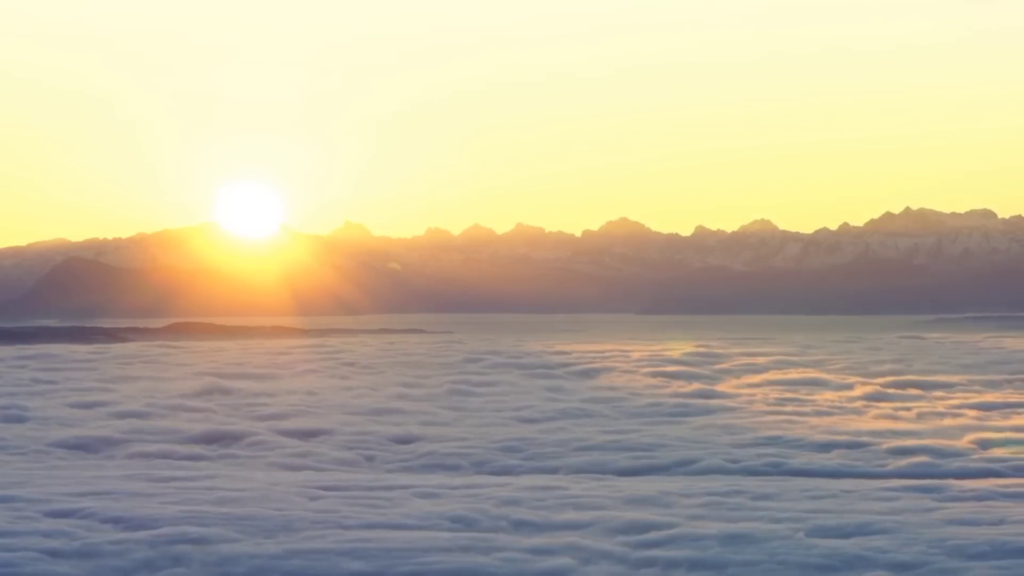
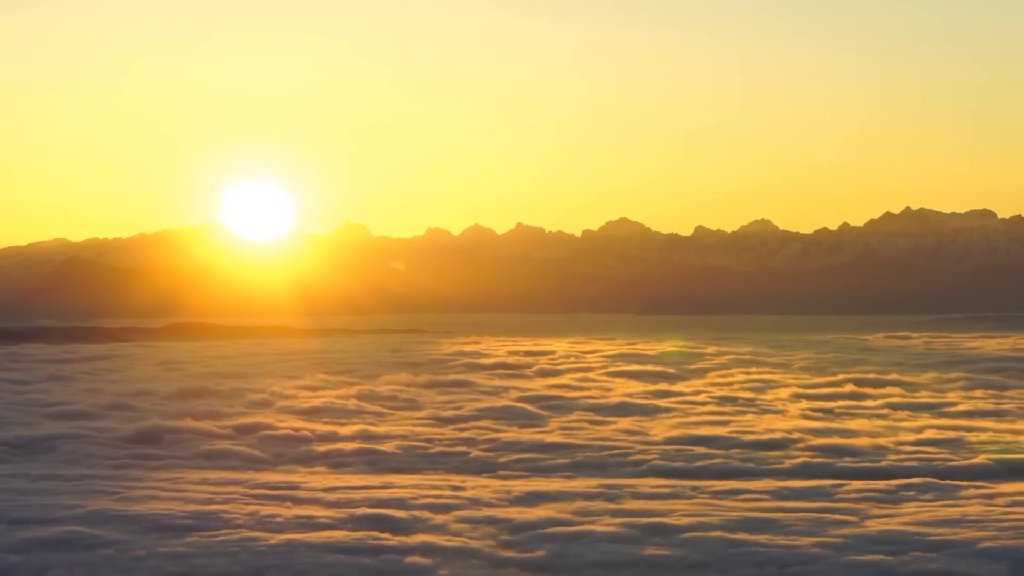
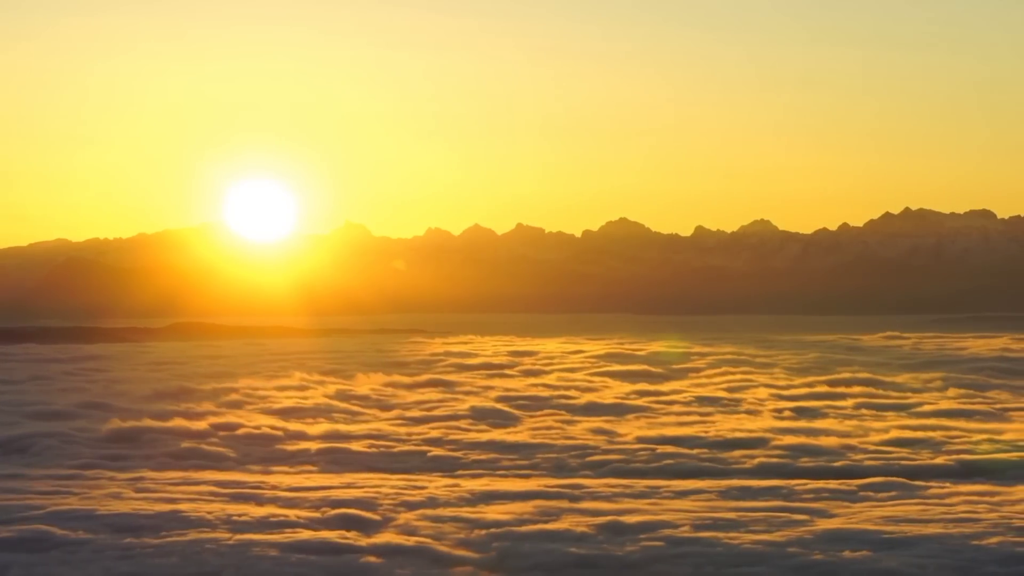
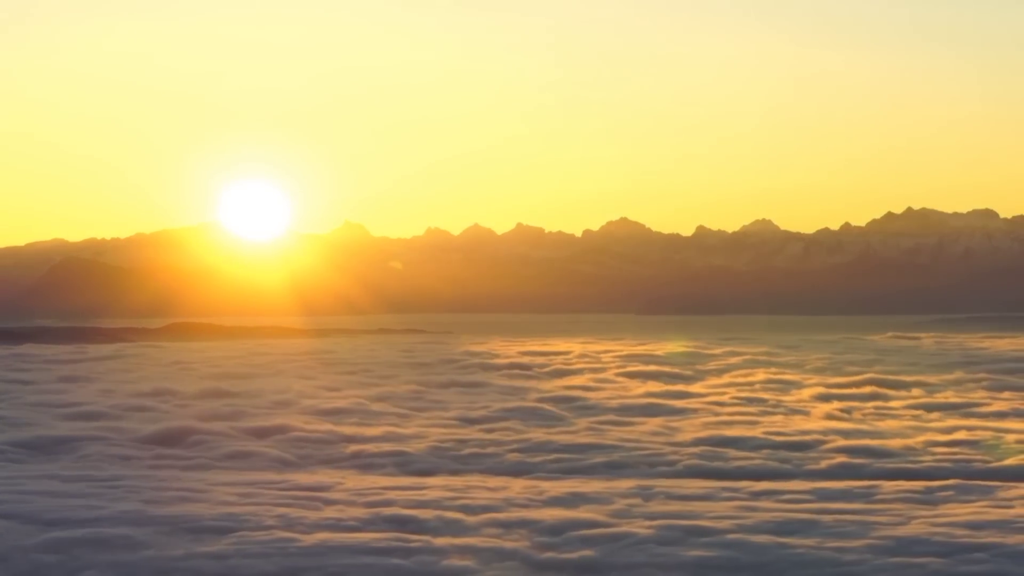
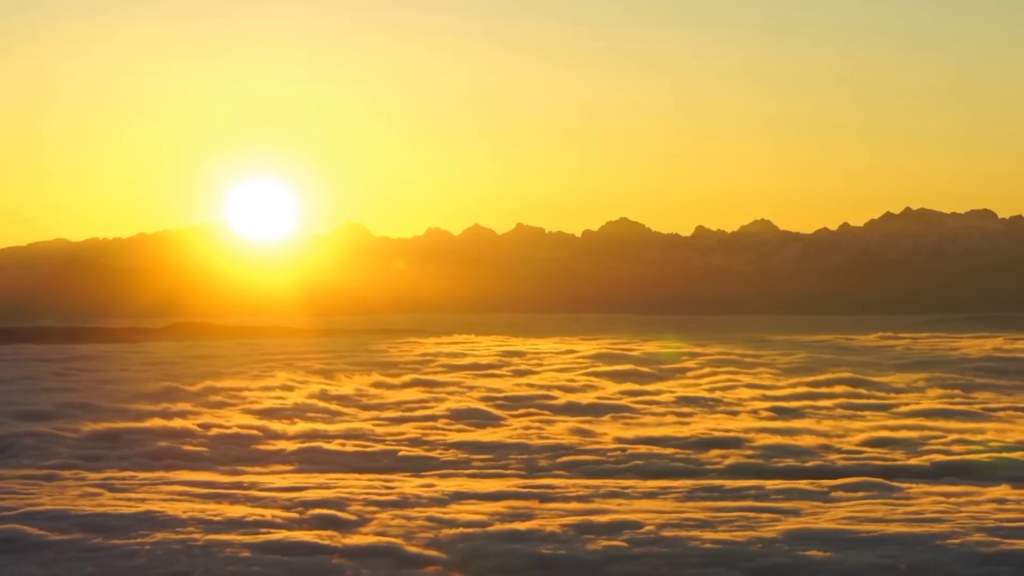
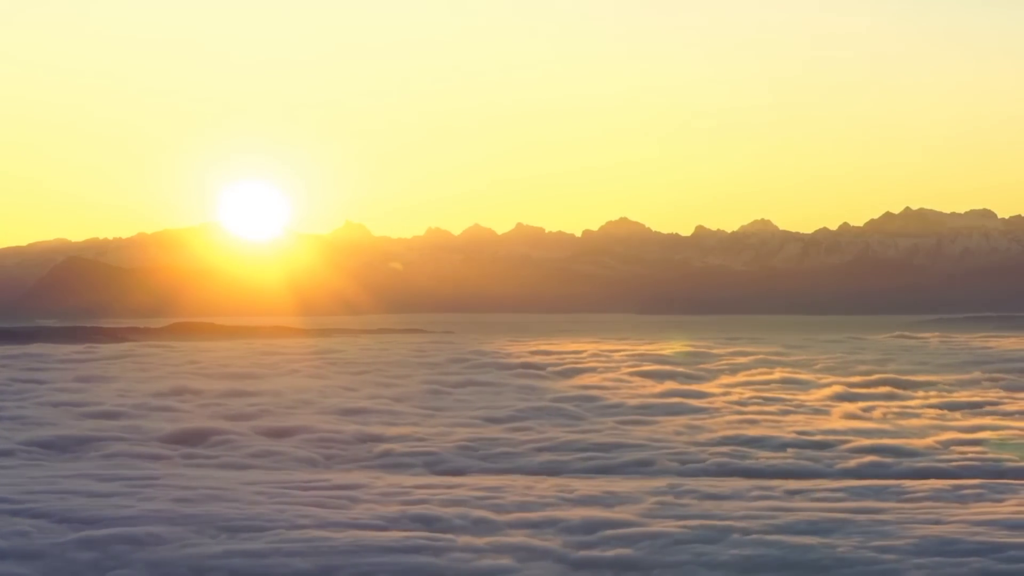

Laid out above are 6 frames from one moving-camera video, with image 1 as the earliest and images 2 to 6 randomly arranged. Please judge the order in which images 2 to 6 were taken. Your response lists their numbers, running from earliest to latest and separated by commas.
6, 4, 2, 3, 5
